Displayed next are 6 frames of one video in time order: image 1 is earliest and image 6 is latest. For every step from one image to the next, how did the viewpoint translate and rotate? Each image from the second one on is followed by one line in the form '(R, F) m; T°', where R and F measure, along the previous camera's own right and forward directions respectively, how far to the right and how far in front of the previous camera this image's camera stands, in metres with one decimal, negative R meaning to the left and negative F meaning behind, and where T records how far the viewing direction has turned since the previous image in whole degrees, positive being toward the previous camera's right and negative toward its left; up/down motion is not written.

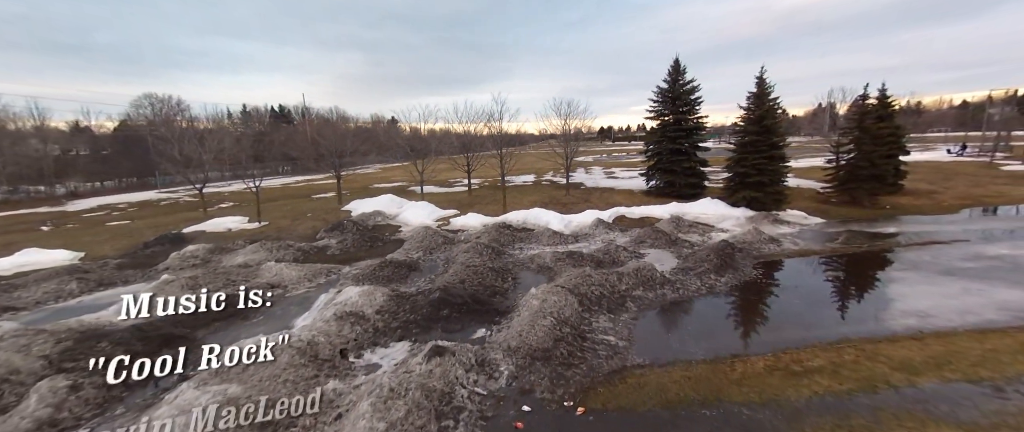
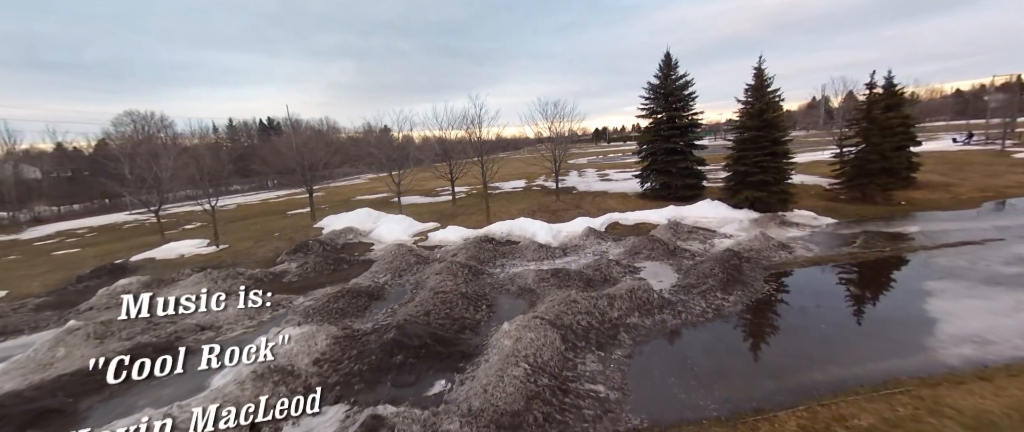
(+0.6, +1.4) m; 0°
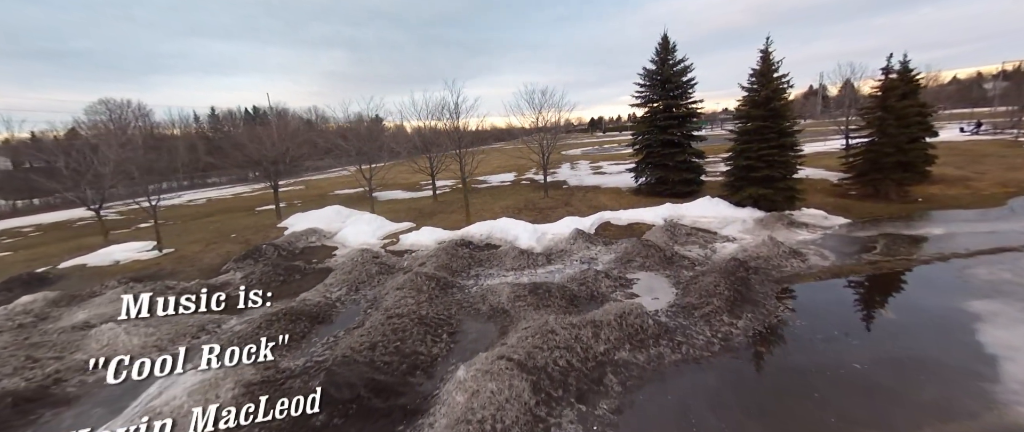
(+0.5, +1.5) m; +1°
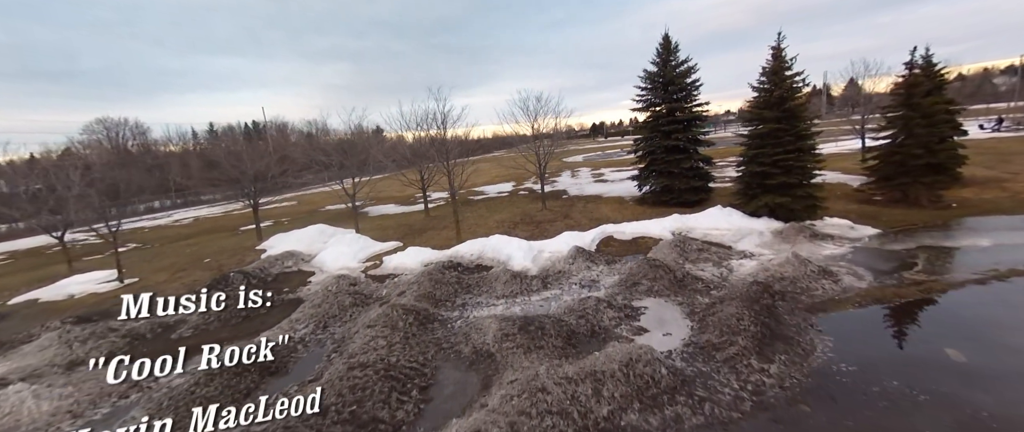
(+0.4, +1.2) m; -1°
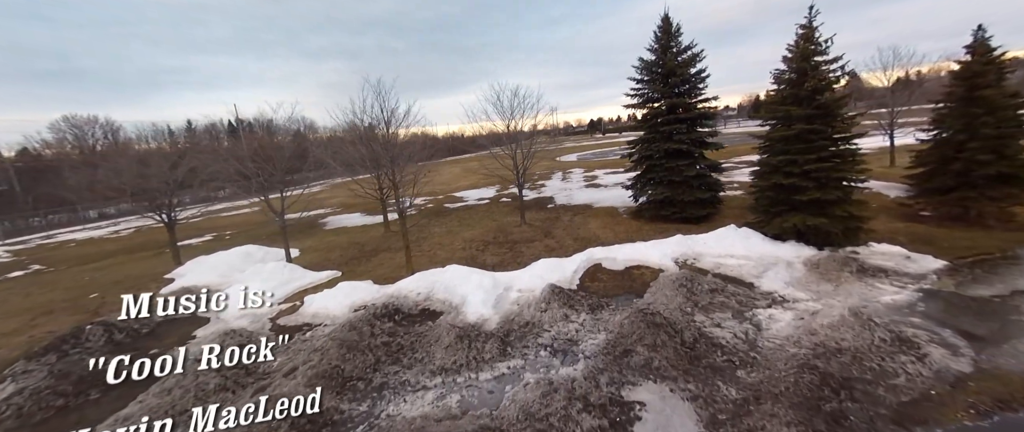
(+1.0, +2.9) m; 0°
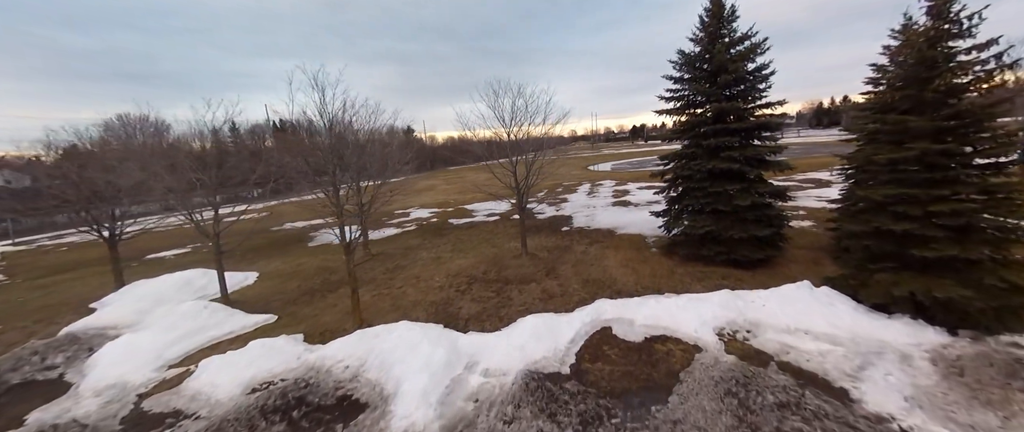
(+1.1, +3.0) m; -5°
